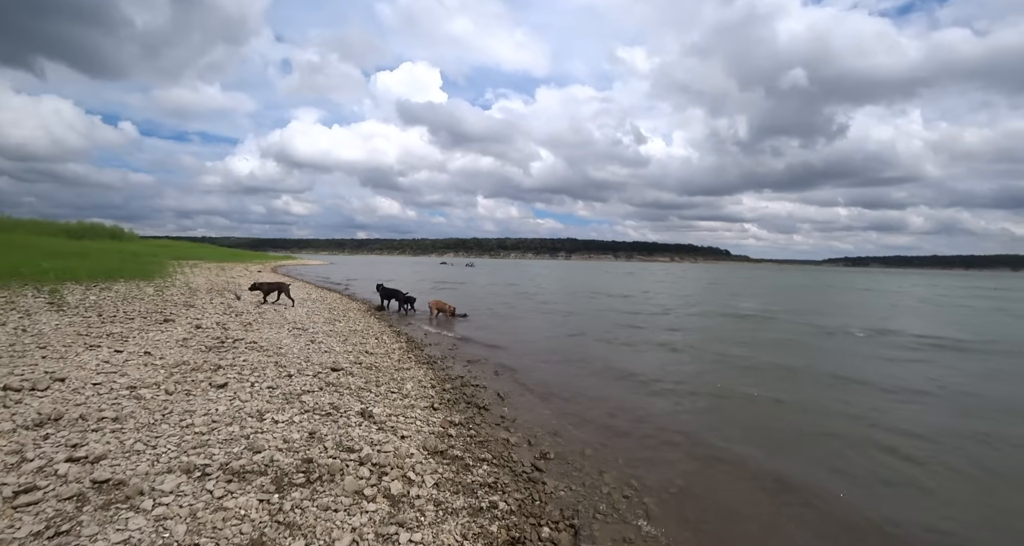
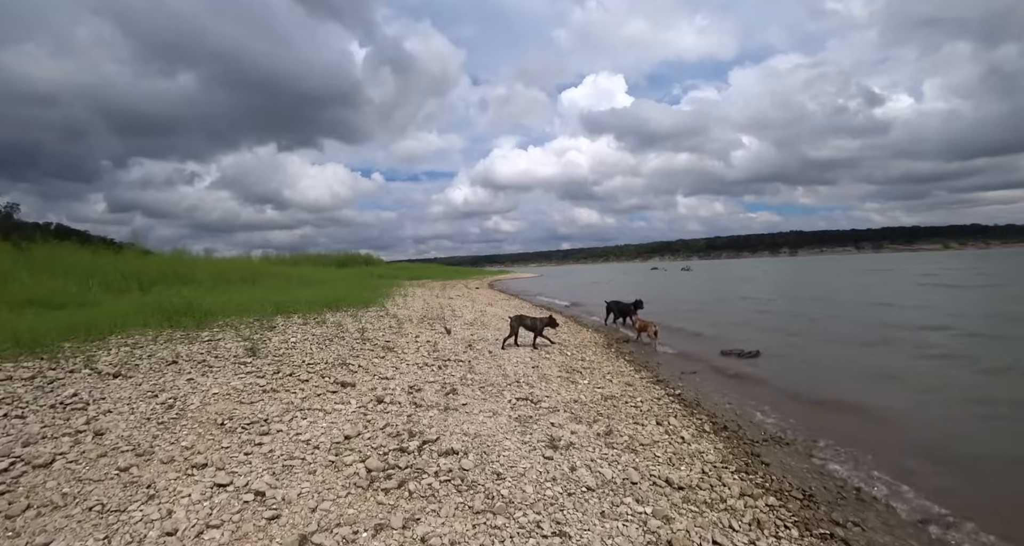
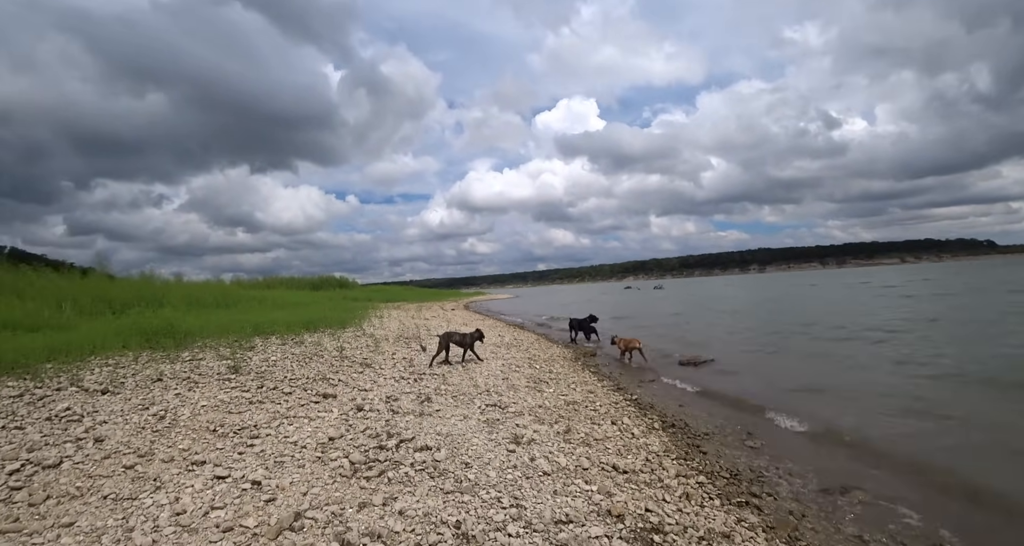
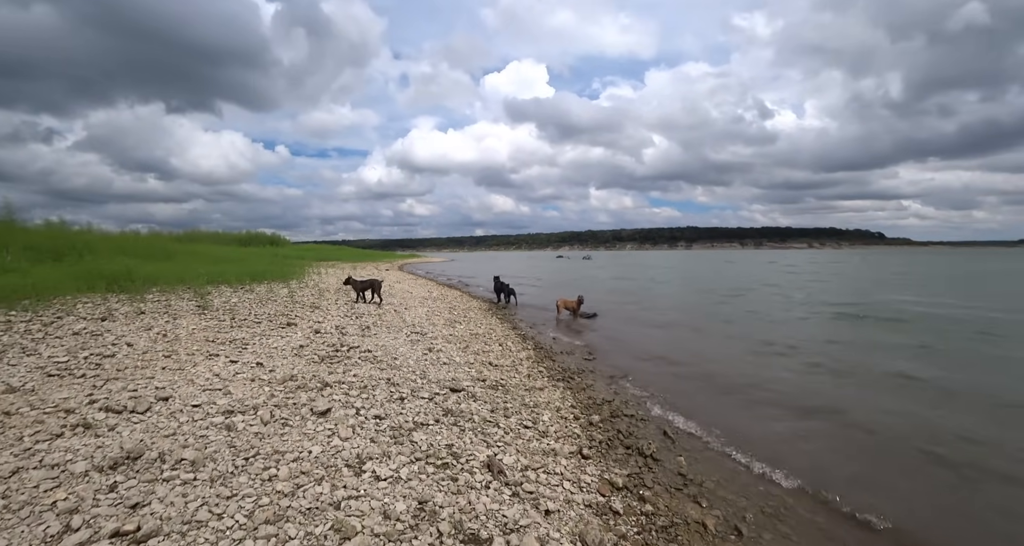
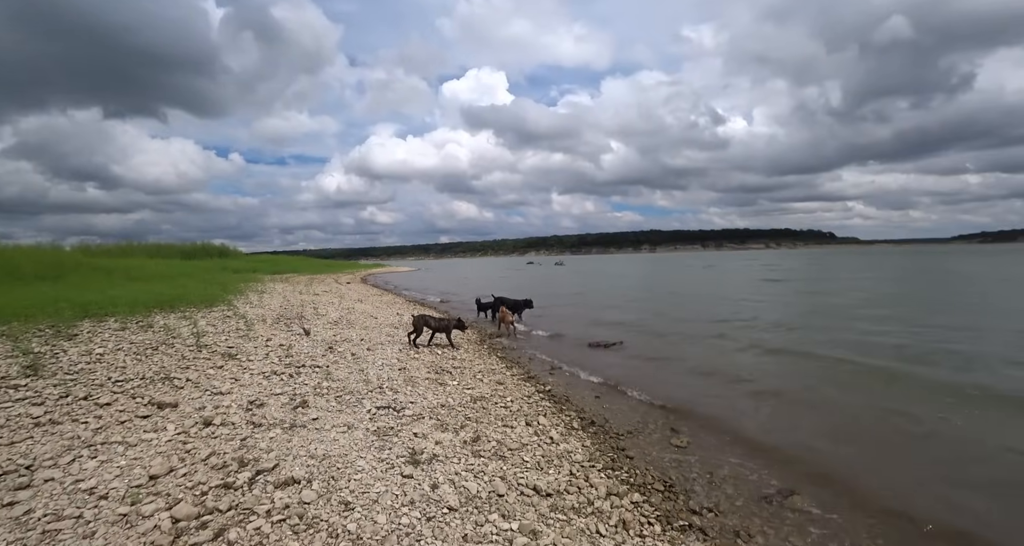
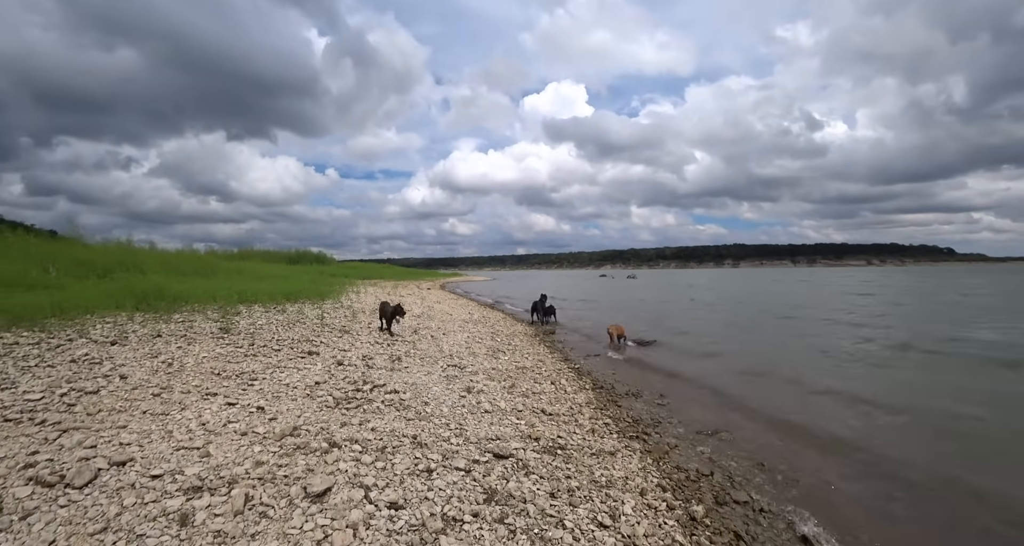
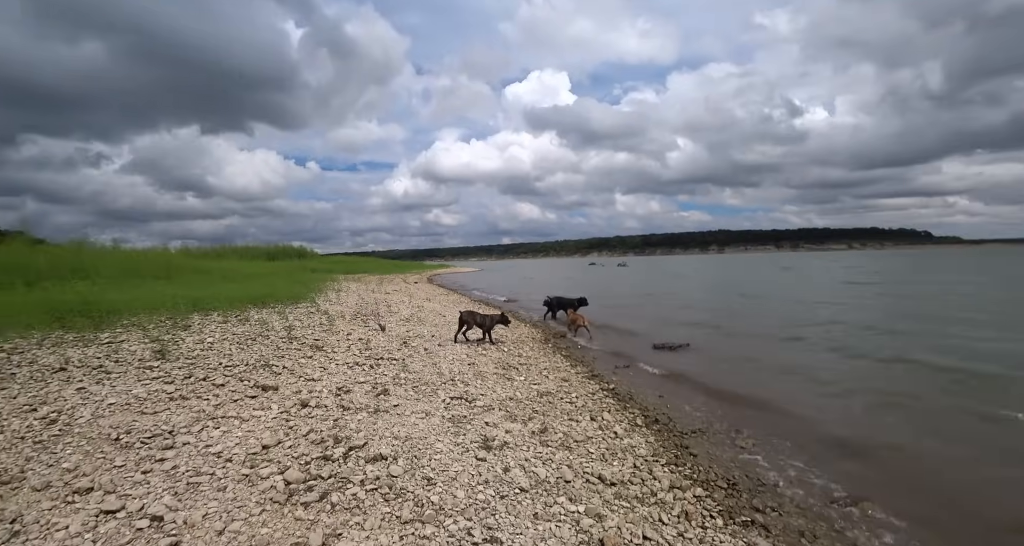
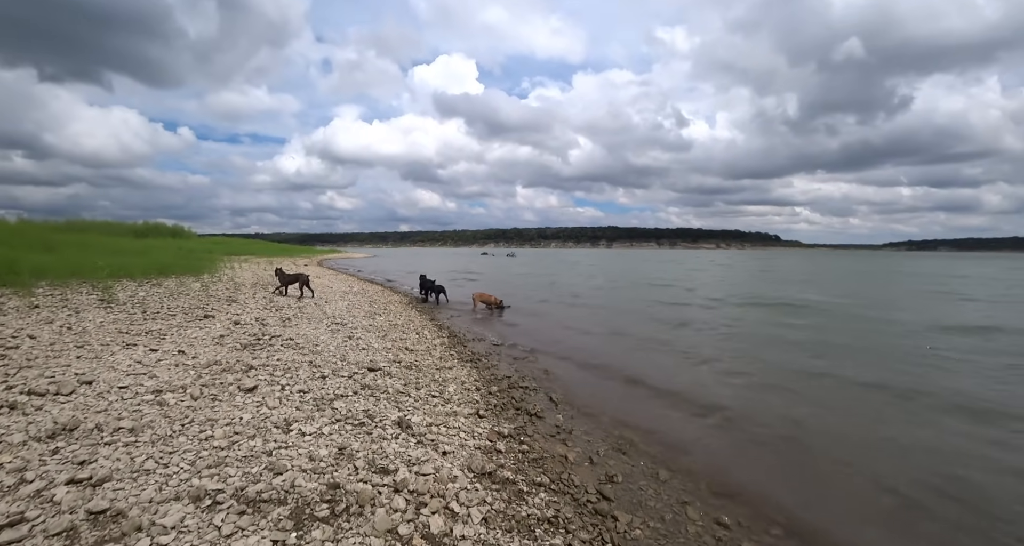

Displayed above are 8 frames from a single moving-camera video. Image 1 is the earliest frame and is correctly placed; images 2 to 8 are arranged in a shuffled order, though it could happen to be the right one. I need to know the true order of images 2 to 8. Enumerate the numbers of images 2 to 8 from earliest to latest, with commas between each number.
8, 4, 6, 3, 2, 7, 5
